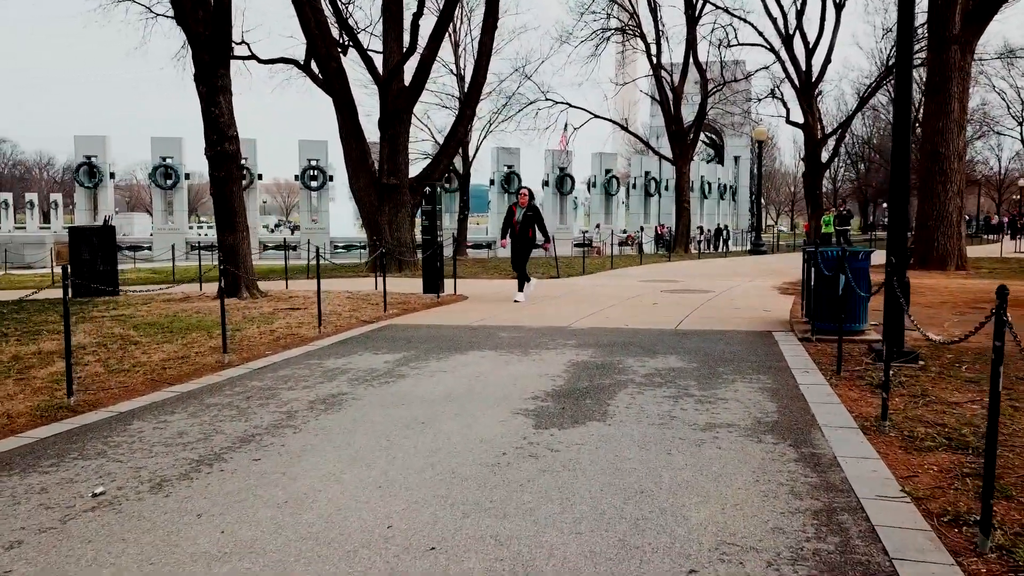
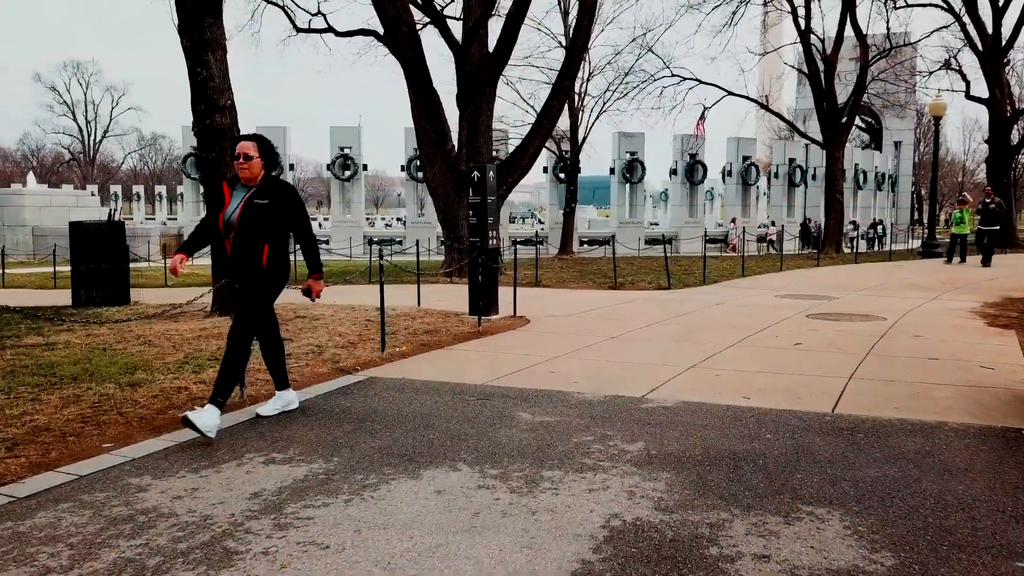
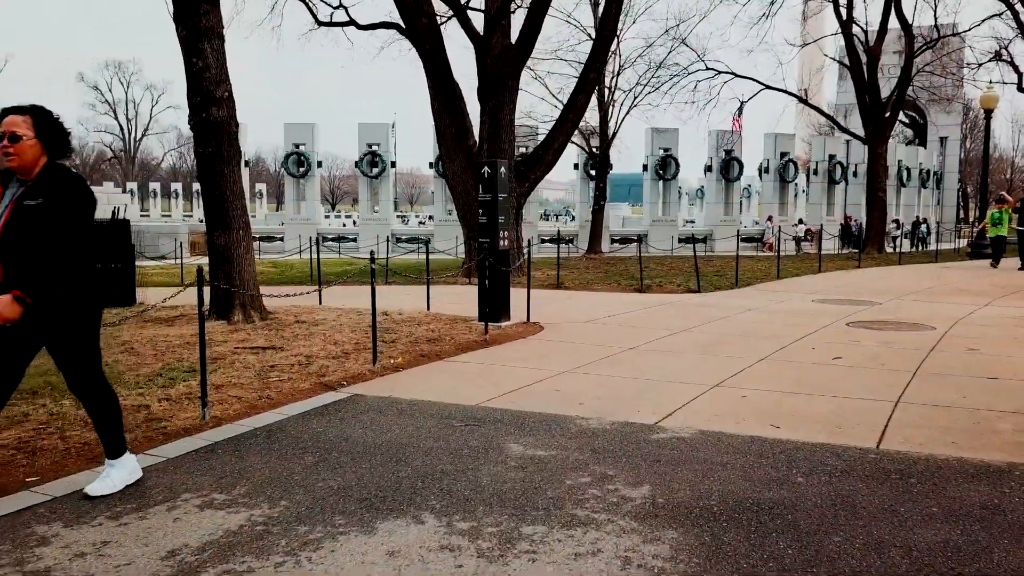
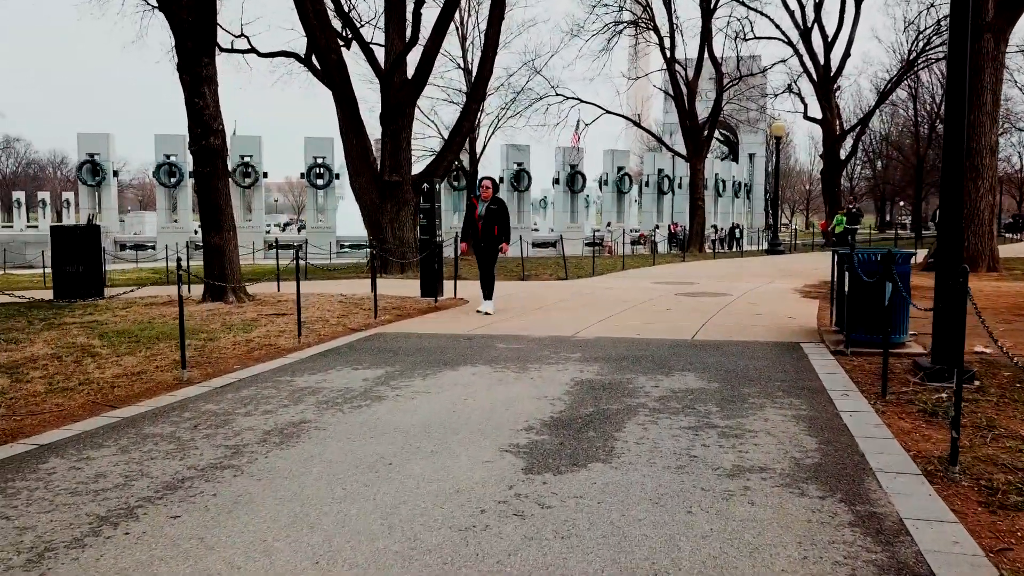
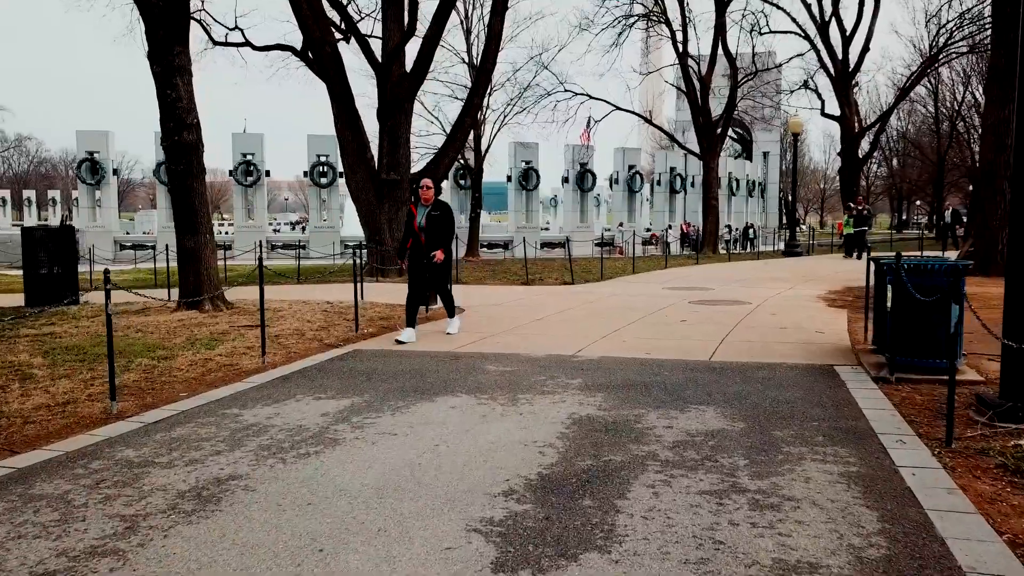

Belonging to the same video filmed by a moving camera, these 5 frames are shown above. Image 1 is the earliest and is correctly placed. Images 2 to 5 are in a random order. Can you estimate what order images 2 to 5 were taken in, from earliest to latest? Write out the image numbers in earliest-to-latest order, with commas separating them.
4, 5, 2, 3
